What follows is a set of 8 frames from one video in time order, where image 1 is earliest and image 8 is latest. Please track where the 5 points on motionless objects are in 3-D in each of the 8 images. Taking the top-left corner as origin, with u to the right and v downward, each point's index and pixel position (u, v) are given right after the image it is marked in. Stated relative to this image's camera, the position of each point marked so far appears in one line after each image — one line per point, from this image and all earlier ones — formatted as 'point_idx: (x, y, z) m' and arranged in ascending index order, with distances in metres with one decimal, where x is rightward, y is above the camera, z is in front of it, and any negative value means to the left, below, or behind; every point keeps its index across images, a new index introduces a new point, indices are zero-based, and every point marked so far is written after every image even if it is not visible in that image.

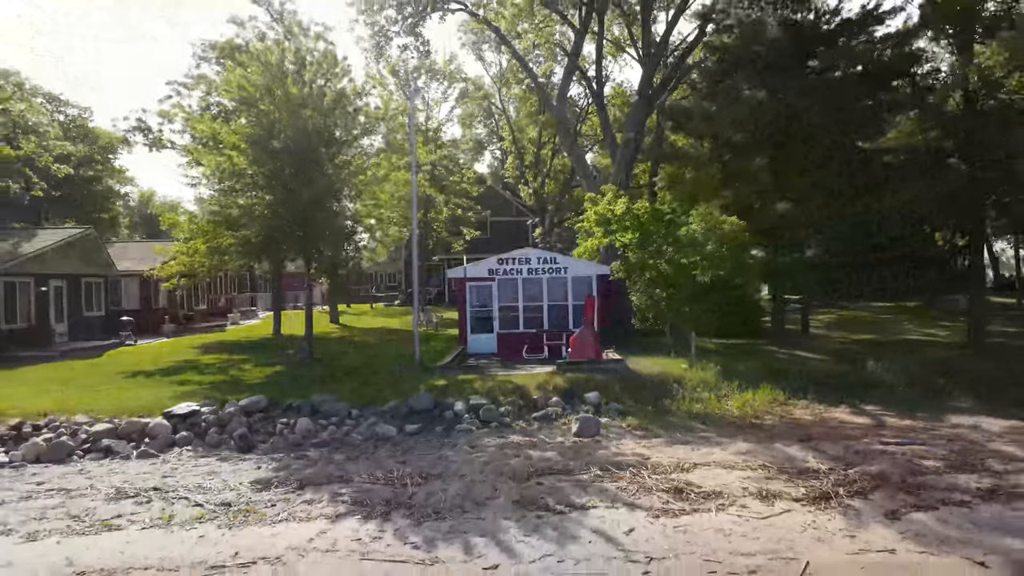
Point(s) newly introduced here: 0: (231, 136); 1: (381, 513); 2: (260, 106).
0: (-5.7, +3.1, +15.9) m
1: (-1.4, -2.4, +8.0) m
2: (-5.0, +3.7, +15.6) m
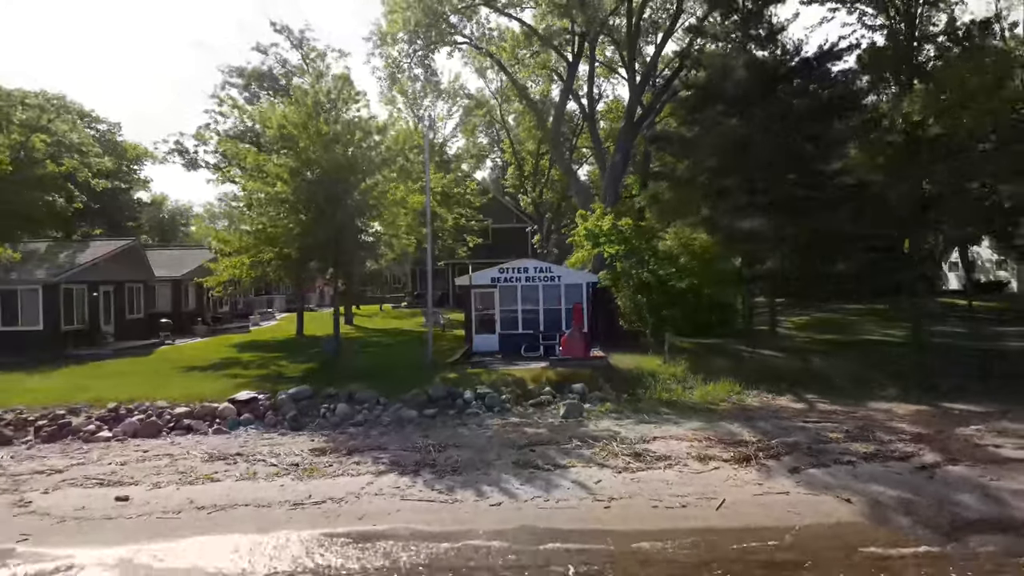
0: (-5.7, +2.9, +18.5) m
1: (-1.4, -2.6, +10.6) m
2: (-5.1, +3.5, +18.2) m
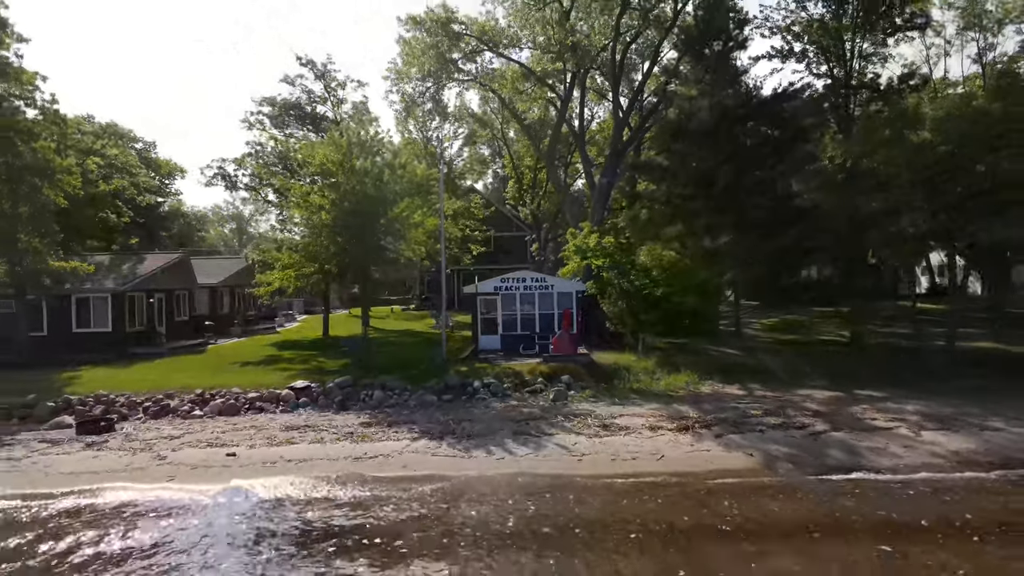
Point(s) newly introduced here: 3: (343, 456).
0: (-5.7, +2.6, +22.2) m
1: (-1.4, -2.9, +14.3) m
2: (-5.1, +3.2, +21.9) m
3: (-3.0, -3.0, +13.5) m
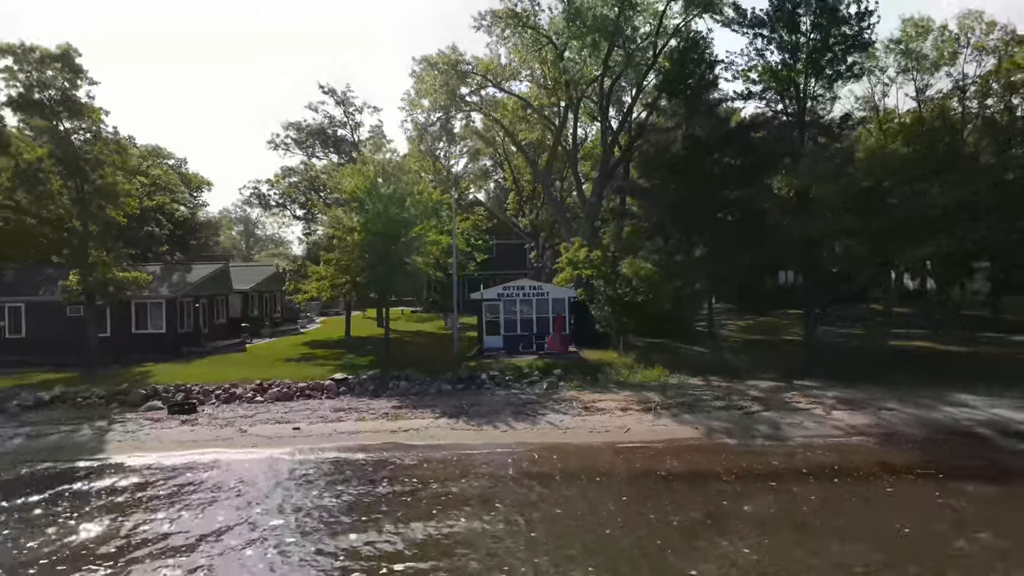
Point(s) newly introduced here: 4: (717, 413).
0: (-5.6, +2.4, +26.2) m
1: (-1.4, -3.1, +18.2) m
2: (-5.0, +3.0, +25.8) m
3: (-3.0, -3.3, +17.4) m
4: (+4.9, -3.0, +17.9) m
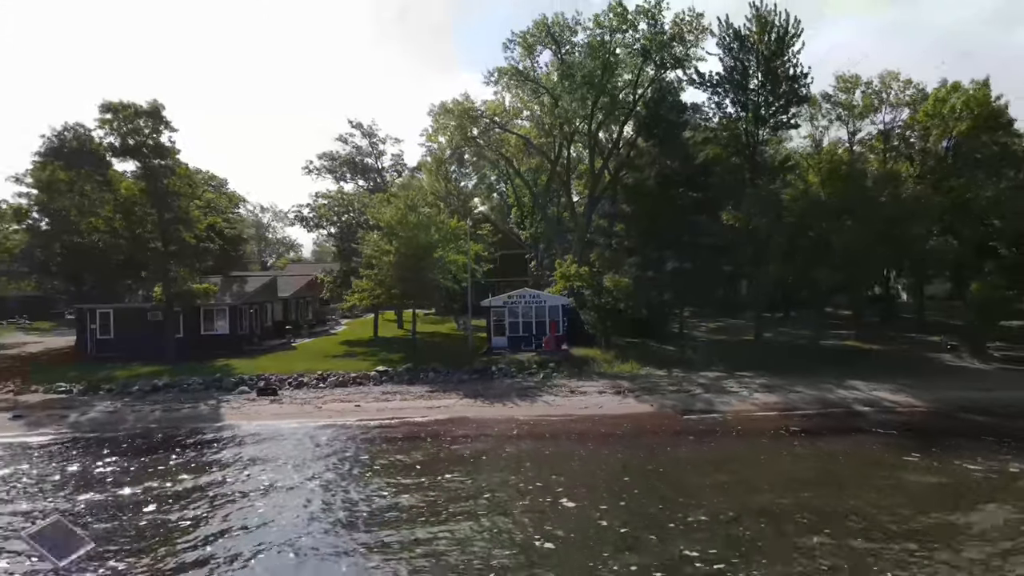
0: (-5.5, +1.9, +32.3) m
1: (-1.2, -3.6, +24.3) m
2: (-4.9, +2.5, +32.0) m
3: (-2.8, -3.7, +23.5) m
4: (+5.1, -3.4, +24.0) m
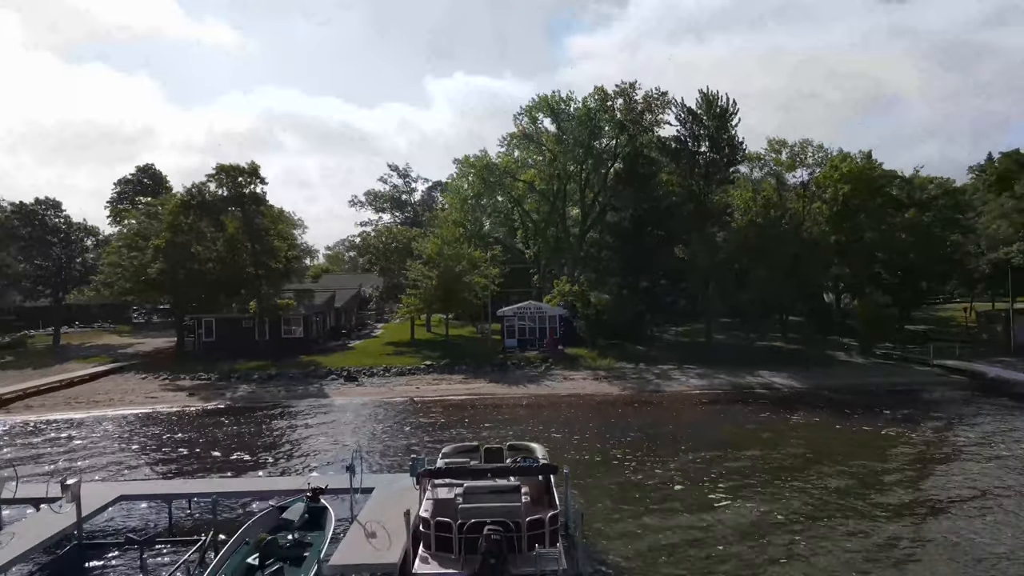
0: (-5.0, +1.1, +43.0) m
1: (-0.7, -4.5, +35.1) m
2: (-4.4, +1.7, +42.7) m
3: (-2.3, -4.6, +34.3) m
4: (+5.6, -4.3, +34.7) m
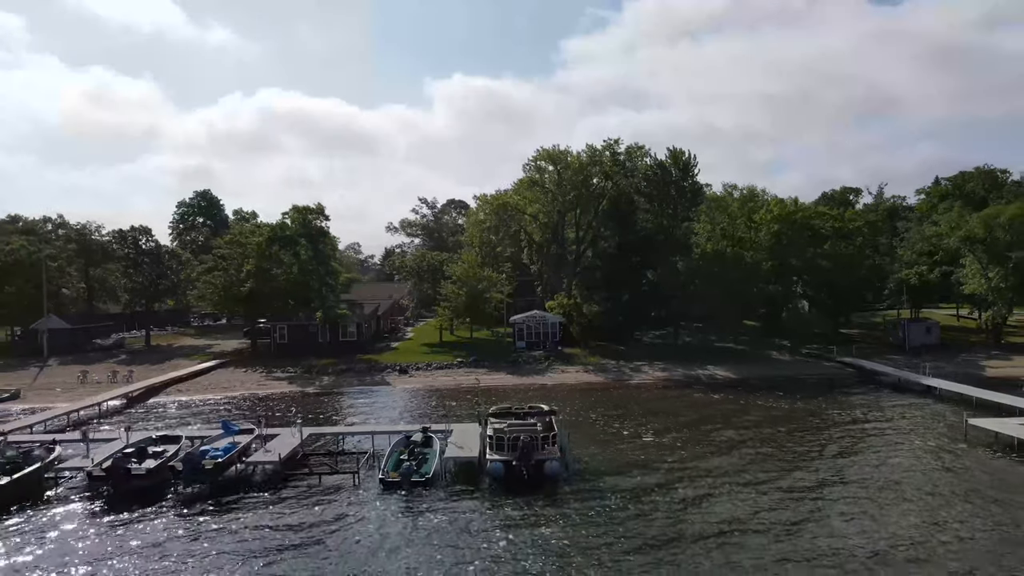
0: (-4.3, 0.0, +55.3) m
1: (0.0, -5.5, +47.4) m
2: (-3.7, +0.6, +55.0) m
3: (-1.6, -5.7, +46.6) m
4: (+6.3, -5.3, +47.0) m
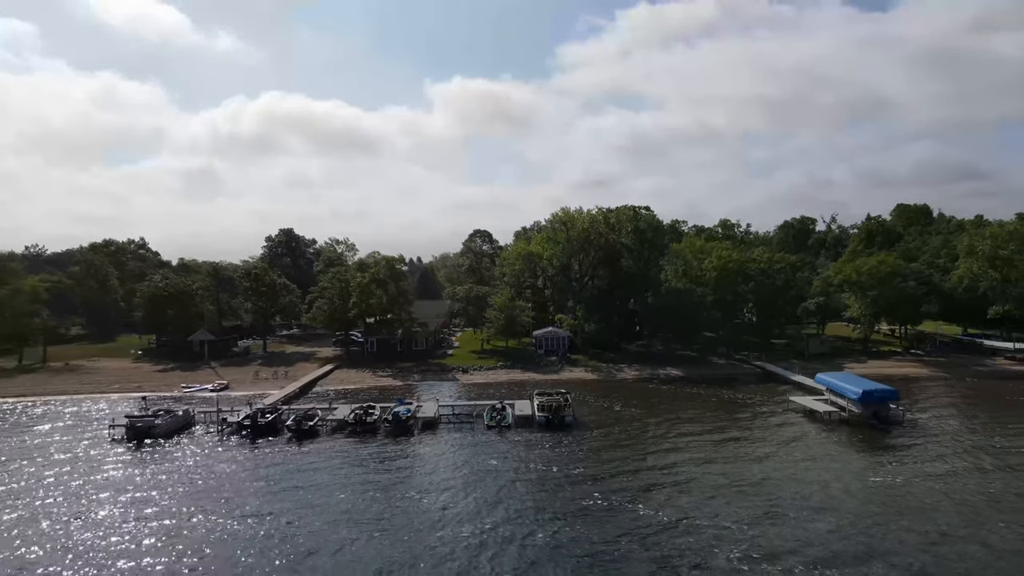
0: (-1.8, -2.6, +79.5) m
1: (+2.4, -8.2, +71.6) m
2: (-1.2, -2.0, +79.2) m
3: (+0.8, -8.3, +70.8) m
4: (+8.7, -8.0, +71.2) m
